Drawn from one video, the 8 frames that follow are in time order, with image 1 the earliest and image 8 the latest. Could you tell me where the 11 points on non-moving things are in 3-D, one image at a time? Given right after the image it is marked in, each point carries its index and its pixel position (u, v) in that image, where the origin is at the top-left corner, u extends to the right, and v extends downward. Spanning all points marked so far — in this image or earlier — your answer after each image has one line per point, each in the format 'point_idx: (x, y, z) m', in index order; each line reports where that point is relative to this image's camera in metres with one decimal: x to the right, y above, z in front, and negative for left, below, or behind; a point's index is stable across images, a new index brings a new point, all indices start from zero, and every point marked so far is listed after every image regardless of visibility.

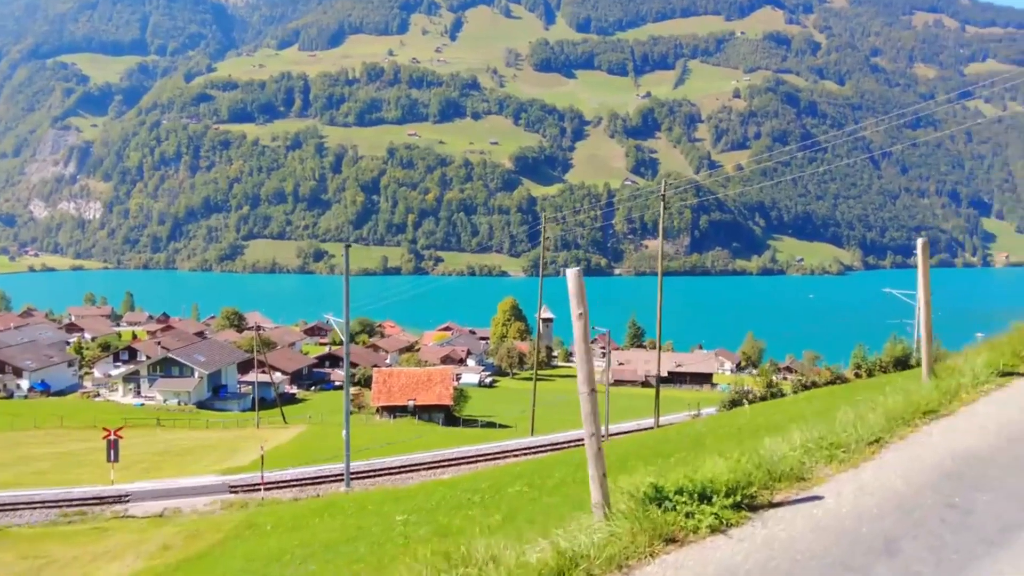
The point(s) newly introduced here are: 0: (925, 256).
0: (+4.4, +0.3, +9.1) m
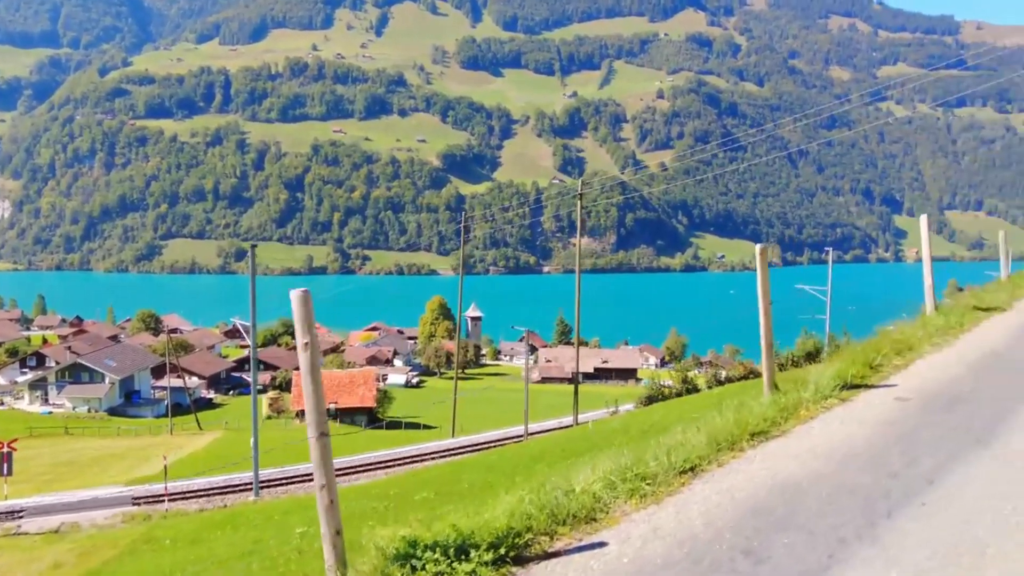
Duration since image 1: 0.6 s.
0: (+2.5, +0.3, +8.5) m
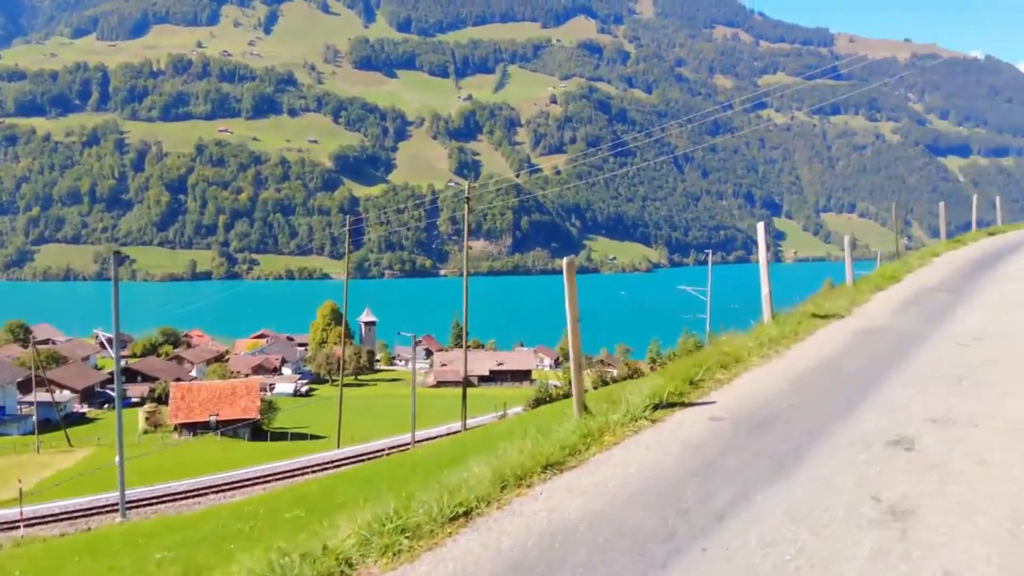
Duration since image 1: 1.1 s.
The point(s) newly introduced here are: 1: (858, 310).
0: (+0.6, +0.1, +7.9) m
1: (+5.5, -0.4, +13.5) m
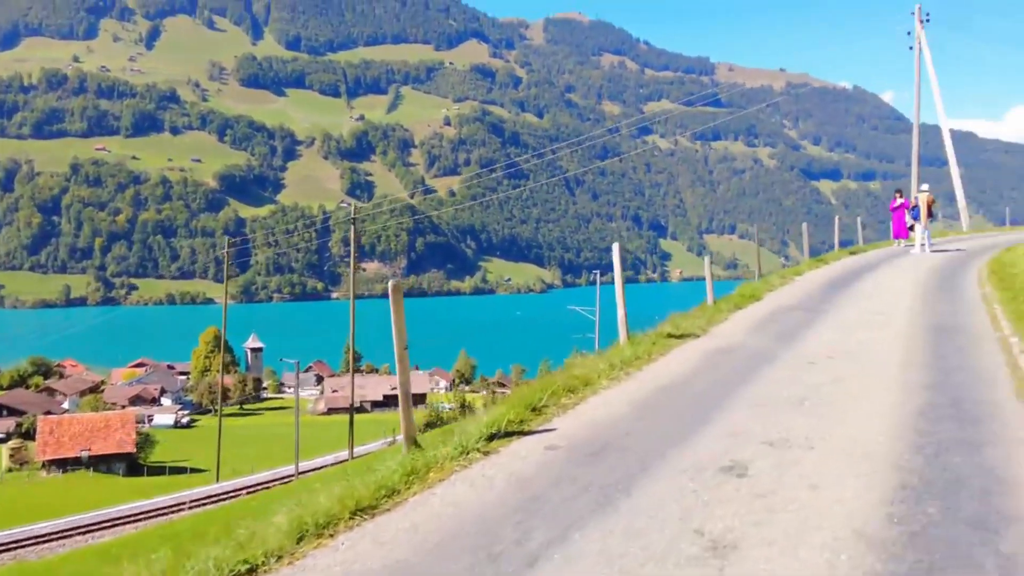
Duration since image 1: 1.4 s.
0: (-1.0, -0.1, +7.4) m
1: (+3.3, -0.7, +13.5) m
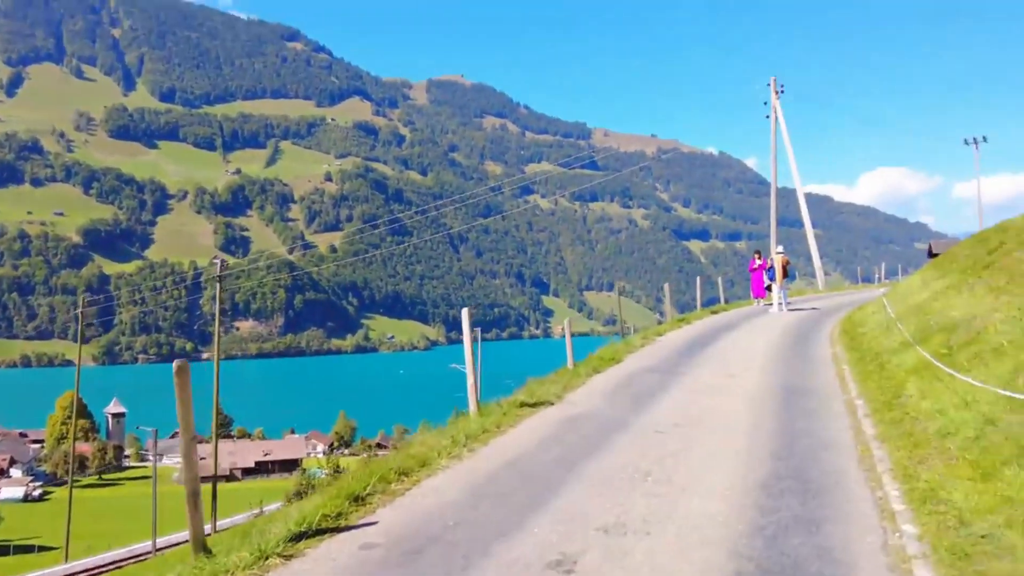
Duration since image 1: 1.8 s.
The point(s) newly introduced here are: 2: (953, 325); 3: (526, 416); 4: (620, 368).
0: (-2.5, -0.7, +6.5) m
1: (+0.9, -1.7, +13.1) m
2: (+8.1, -0.7, +15.5) m
3: (+0.2, -1.8, +11.8) m
4: (+2.1, -1.6, +16.4) m
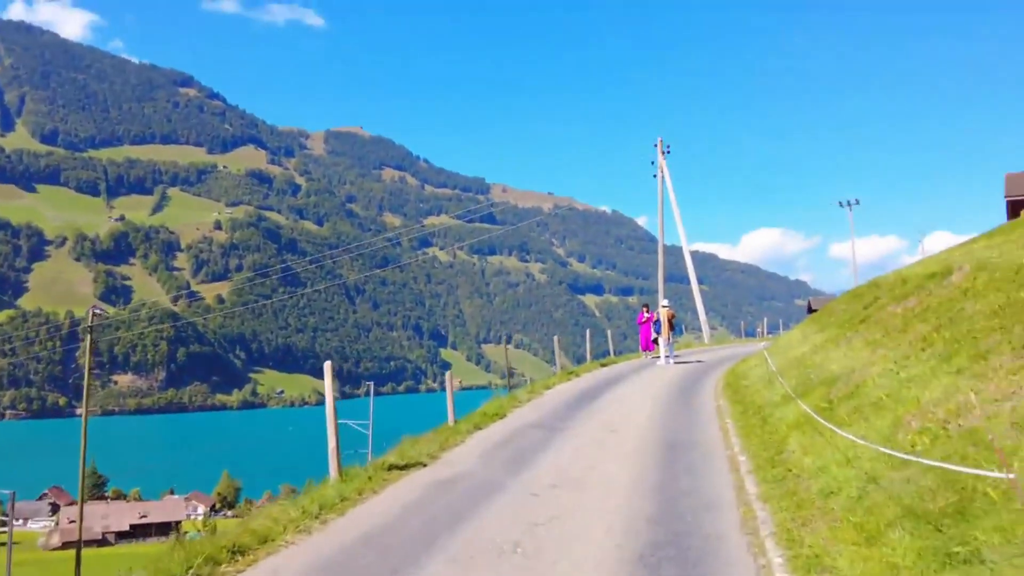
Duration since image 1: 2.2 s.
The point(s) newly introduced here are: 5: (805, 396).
0: (-3.5, -1.0, +5.3) m
1: (-1.0, -2.4, +12.2) m
2: (+5.9, -1.7, +15.5) m
3: (-1.5, -2.4, +10.8) m
4: (-0.2, -2.5, +15.6) m
5: (+5.3, -1.9, +15.2) m
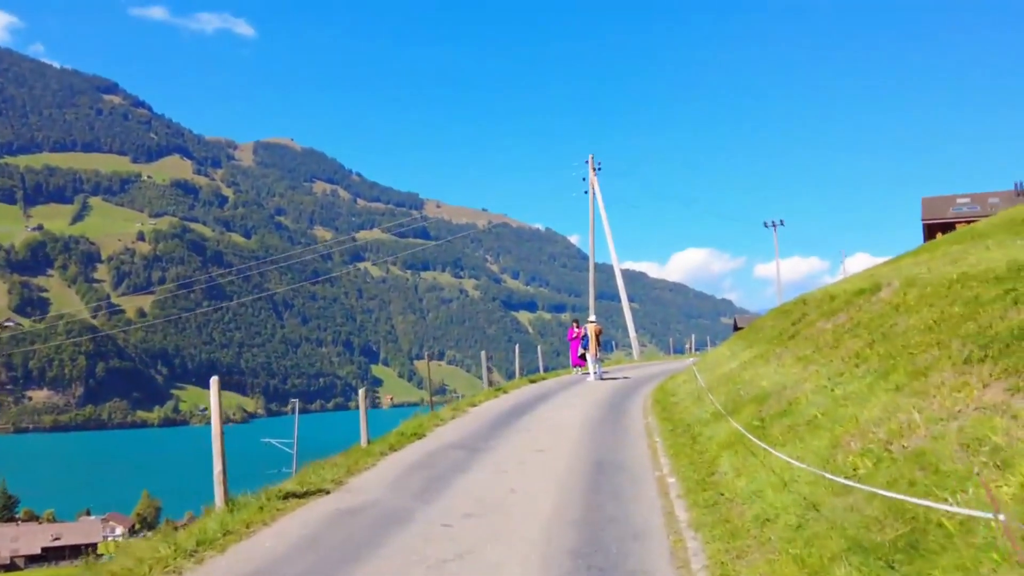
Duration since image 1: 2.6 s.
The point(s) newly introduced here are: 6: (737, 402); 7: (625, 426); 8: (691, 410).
0: (-4.1, -0.9, +4.0) m
1: (-2.1, -2.5, +11.1) m
2: (+4.5, -1.9, +15.0) m
3: (-2.5, -2.5, +9.6) m
4: (-1.6, -2.7, +14.6) m
5: (+3.9, -2.2, +14.6) m
6: (+4.2, -2.1, +15.6) m
7: (+2.4, -2.9, +17.7) m
8: (+3.8, -2.6, +18.1) m
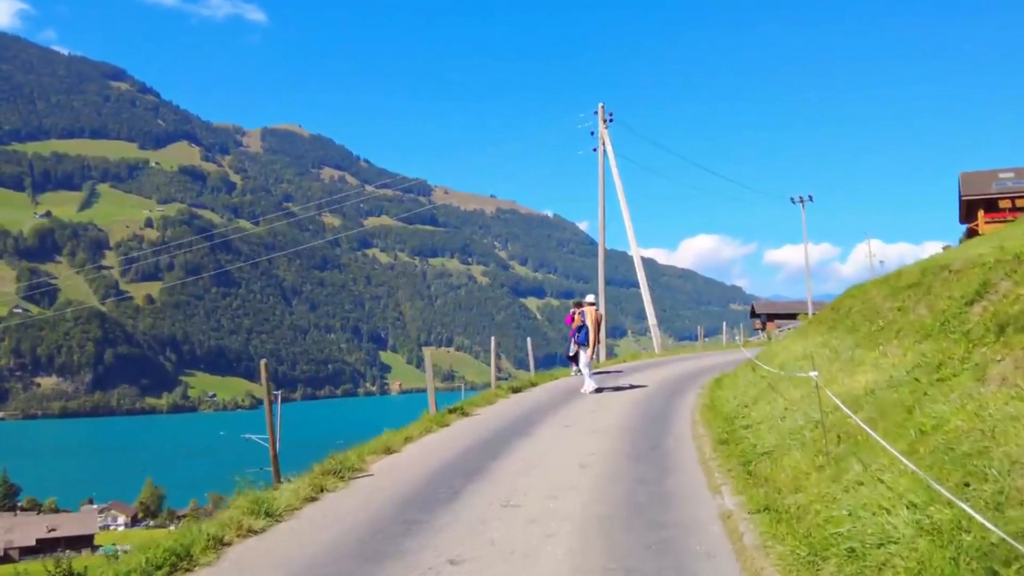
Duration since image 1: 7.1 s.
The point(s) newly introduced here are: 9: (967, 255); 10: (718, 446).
0: (-4.7, -0.5, -5.4) m
1: (-2.6, -2.0, +1.7) m
2: (+4.0, -1.3, +5.5) m
3: (-3.1, -2.0, +0.3) m
4: (-2.1, -2.1, +5.2) m
5: (+3.4, -1.5, +5.1) m
6: (+3.7, -1.5, +6.2) m
7: (+1.9, -2.2, +8.3) m
8: (+3.4, -1.9, +8.6) m
9: (+9.4, +0.7, +17.5) m
10: (+3.4, -2.3, +12.8) m
